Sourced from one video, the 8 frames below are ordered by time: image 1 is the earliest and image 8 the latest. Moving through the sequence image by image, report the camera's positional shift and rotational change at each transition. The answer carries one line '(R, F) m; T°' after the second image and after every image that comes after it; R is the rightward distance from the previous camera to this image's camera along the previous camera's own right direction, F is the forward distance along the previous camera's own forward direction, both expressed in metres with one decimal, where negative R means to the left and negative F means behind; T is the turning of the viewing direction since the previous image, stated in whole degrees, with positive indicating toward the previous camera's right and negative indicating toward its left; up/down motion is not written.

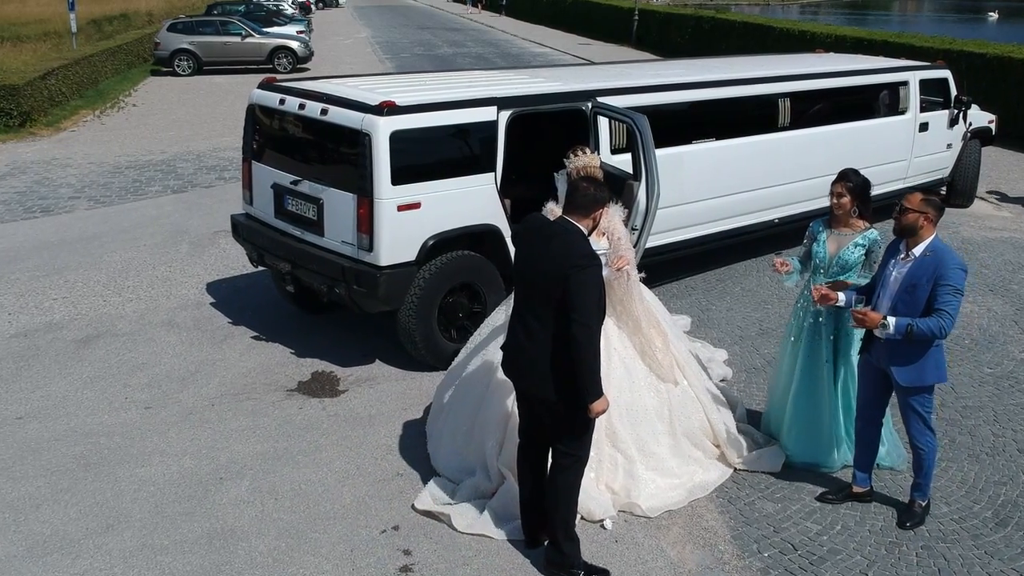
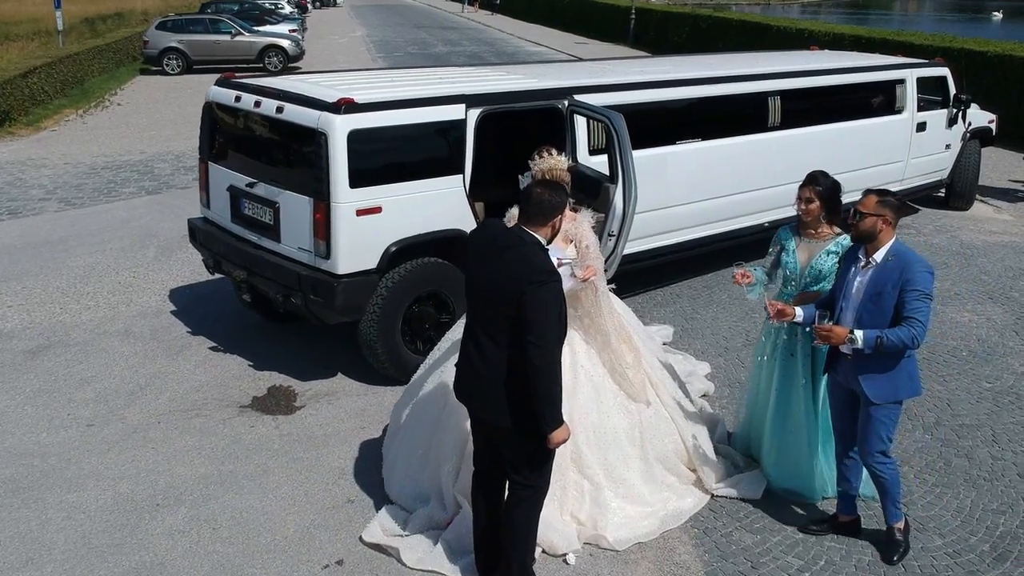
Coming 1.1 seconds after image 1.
(+0.2, +0.4) m; 0°
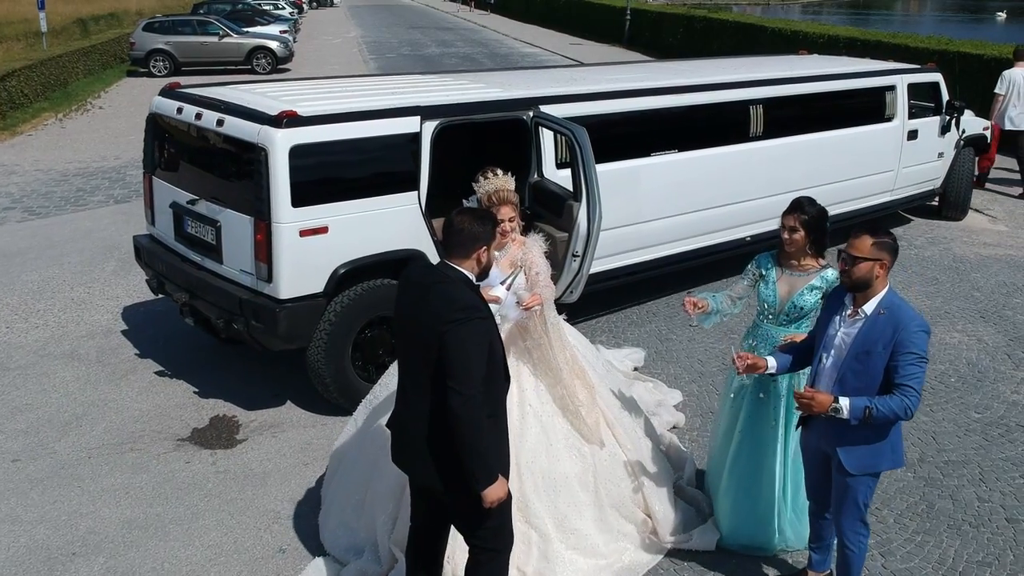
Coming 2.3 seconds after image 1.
(+0.3, +0.4) m; 0°
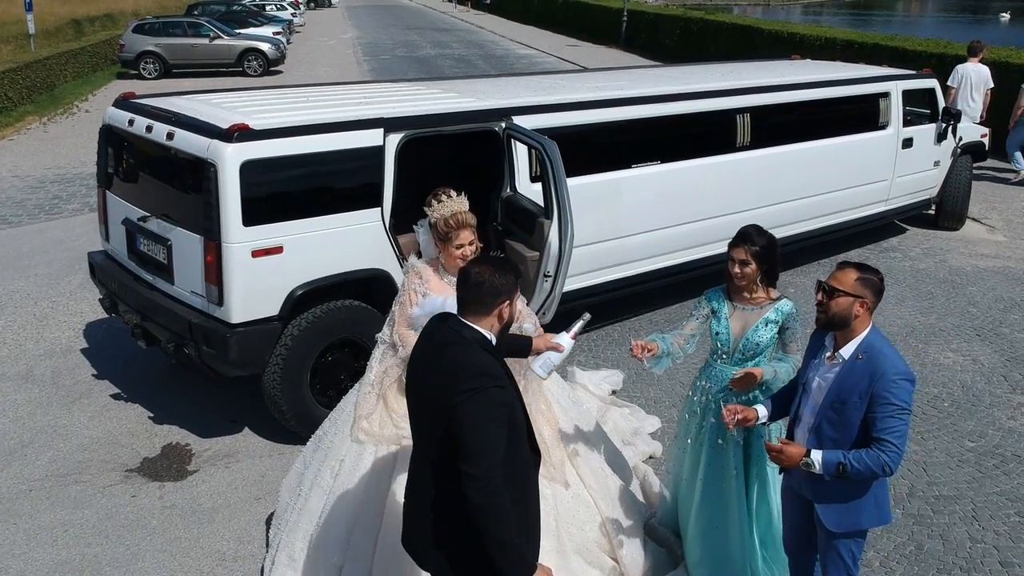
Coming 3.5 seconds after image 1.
(+0.2, +0.3) m; 0°
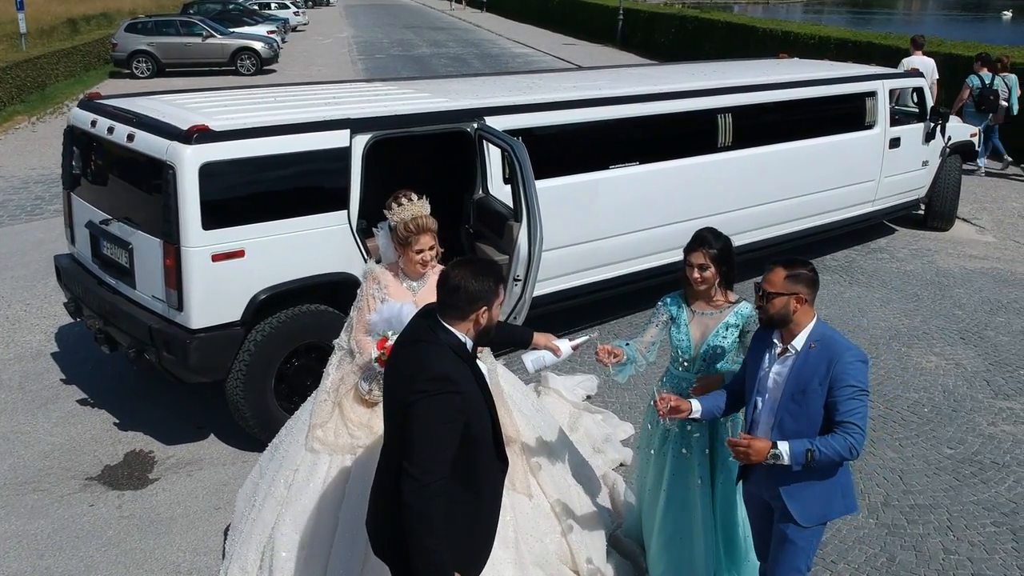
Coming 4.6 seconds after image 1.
(+0.2, +0.1) m; 0°
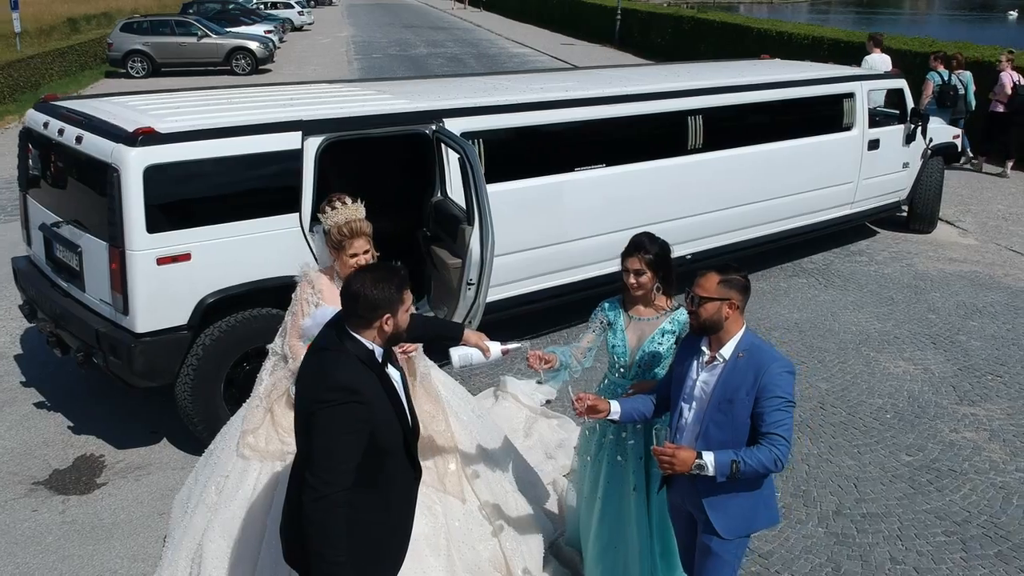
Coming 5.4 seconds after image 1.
(+0.3, +0.1) m; 0°
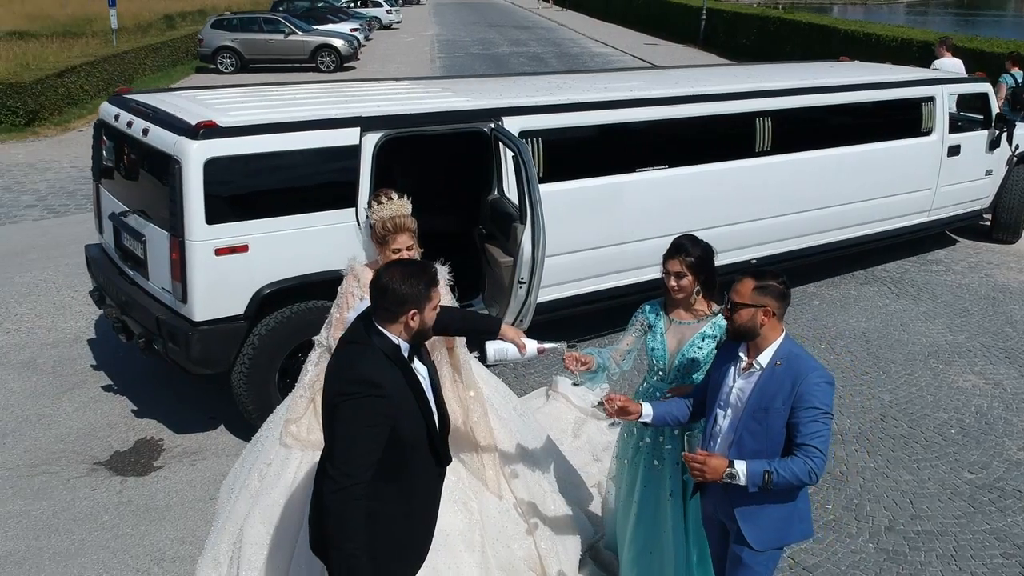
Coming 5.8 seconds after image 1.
(+0.2, +0.1) m; -5°
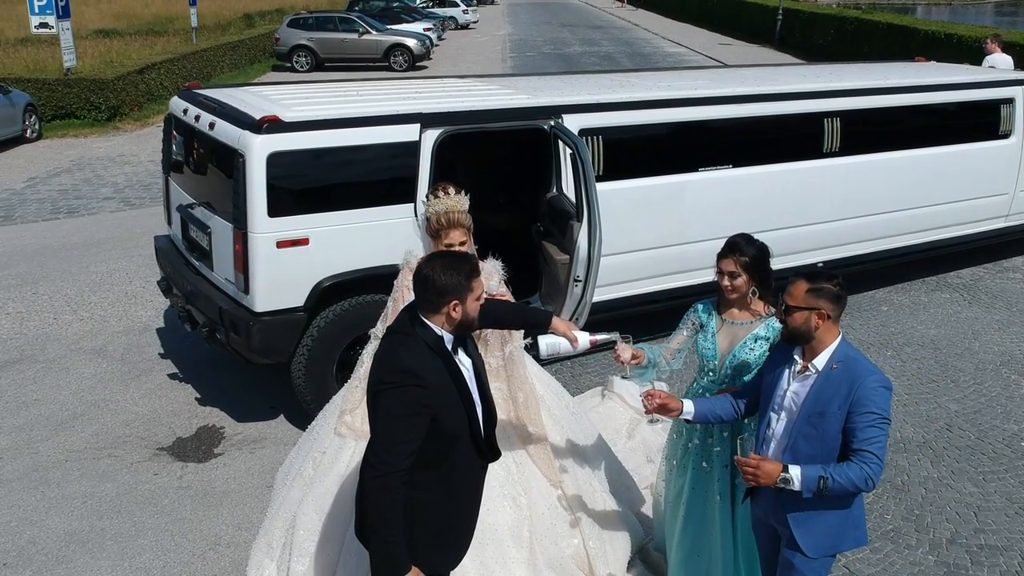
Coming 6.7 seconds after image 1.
(+0.1, 0.0) m; -4°
